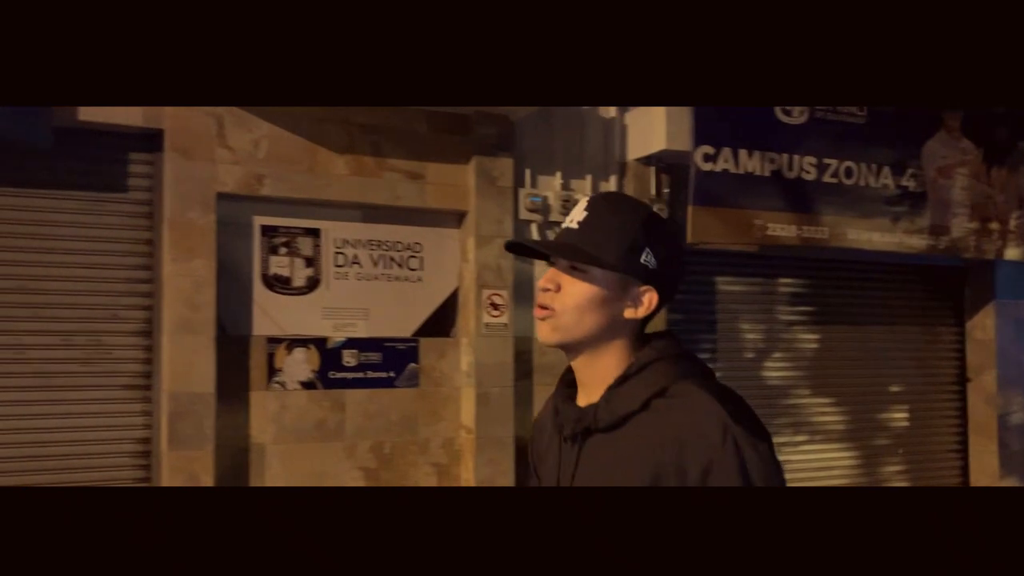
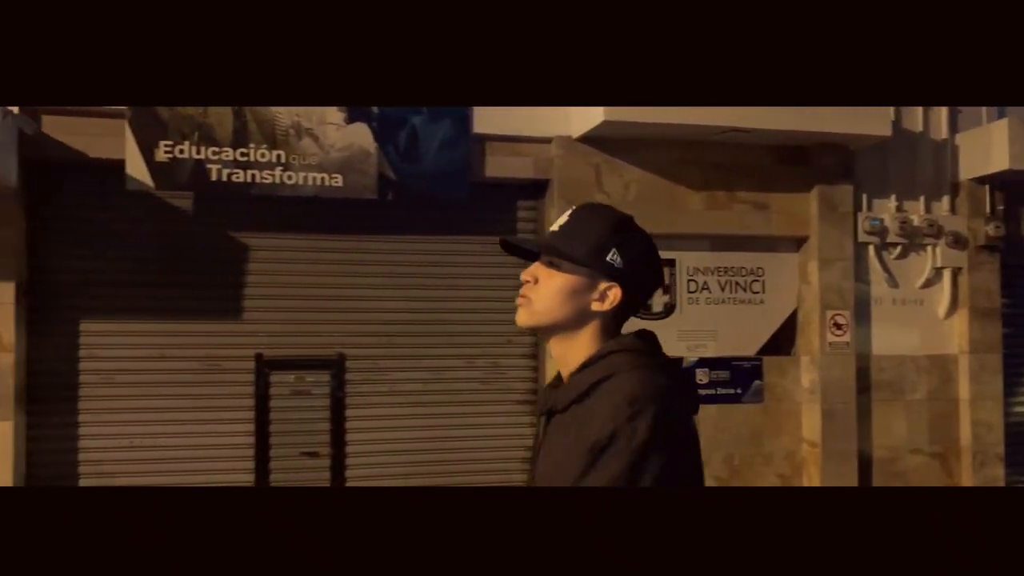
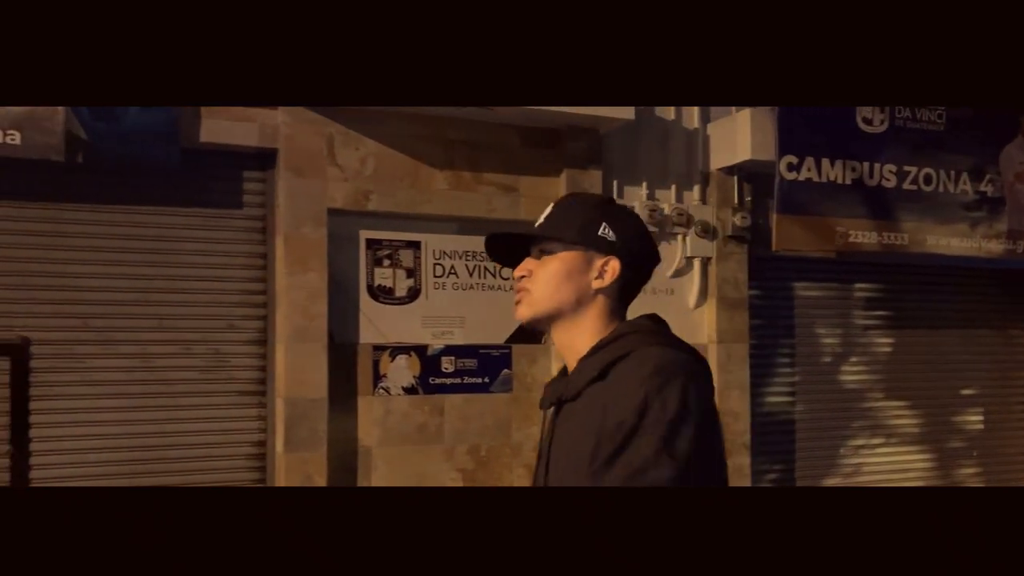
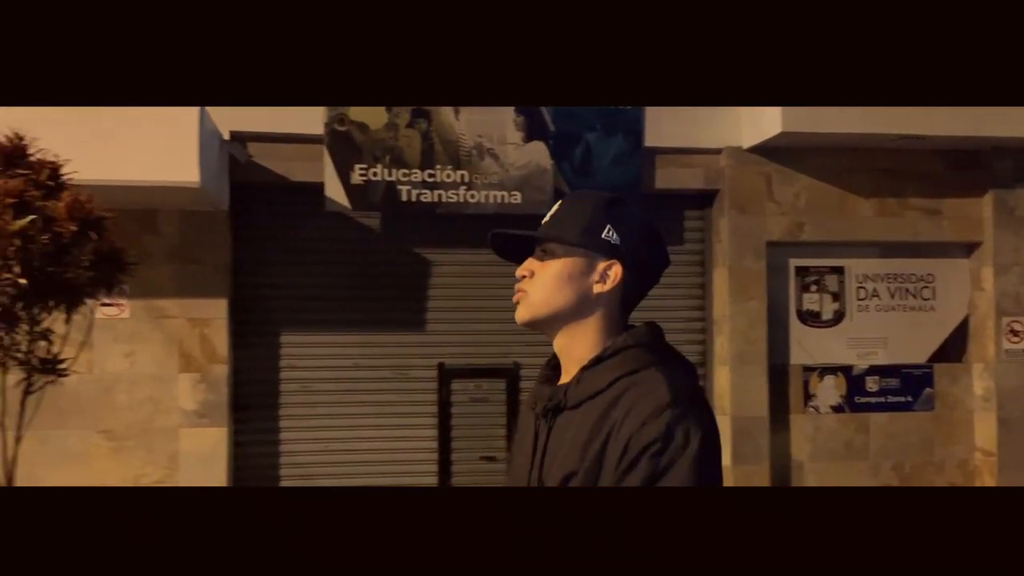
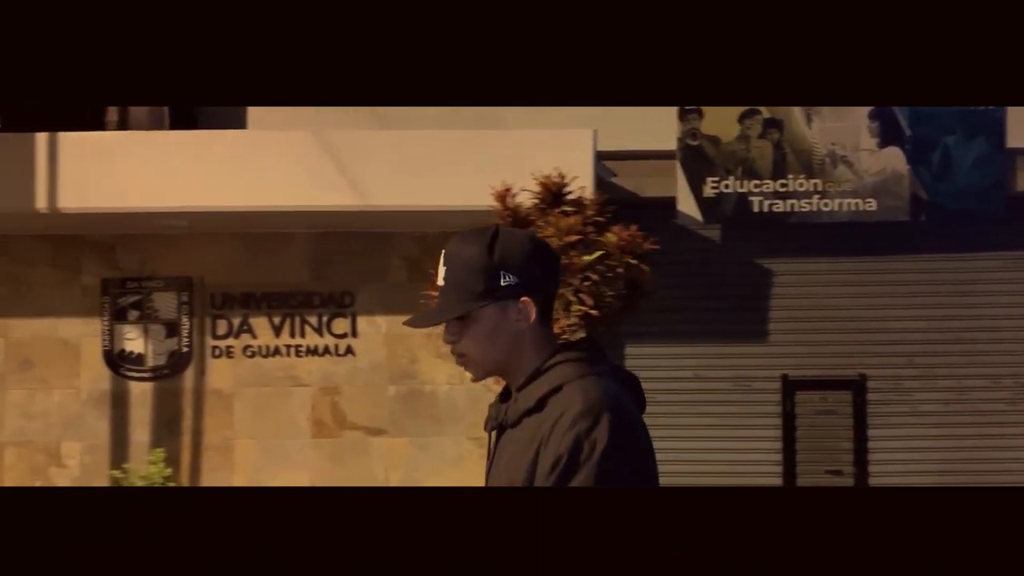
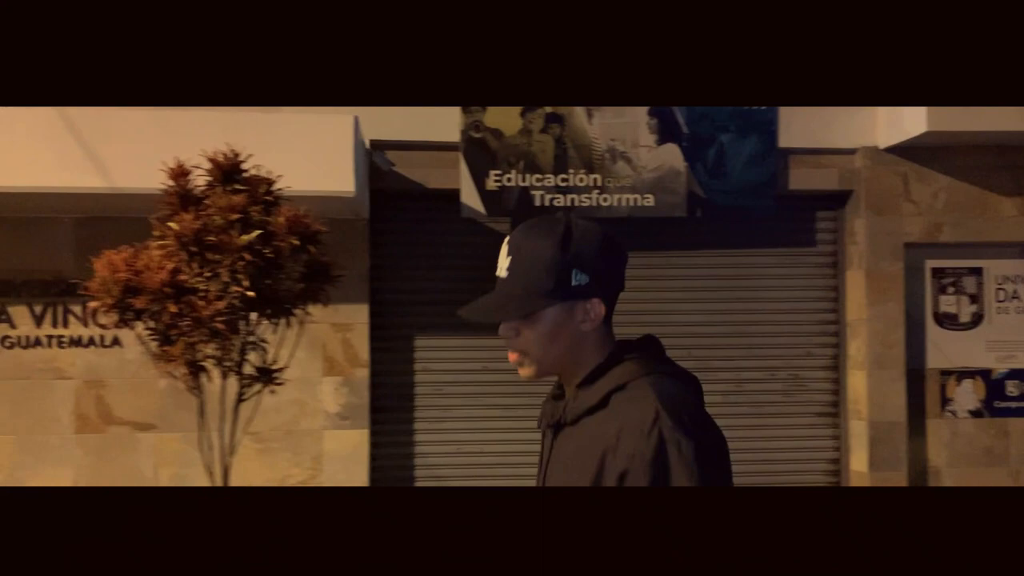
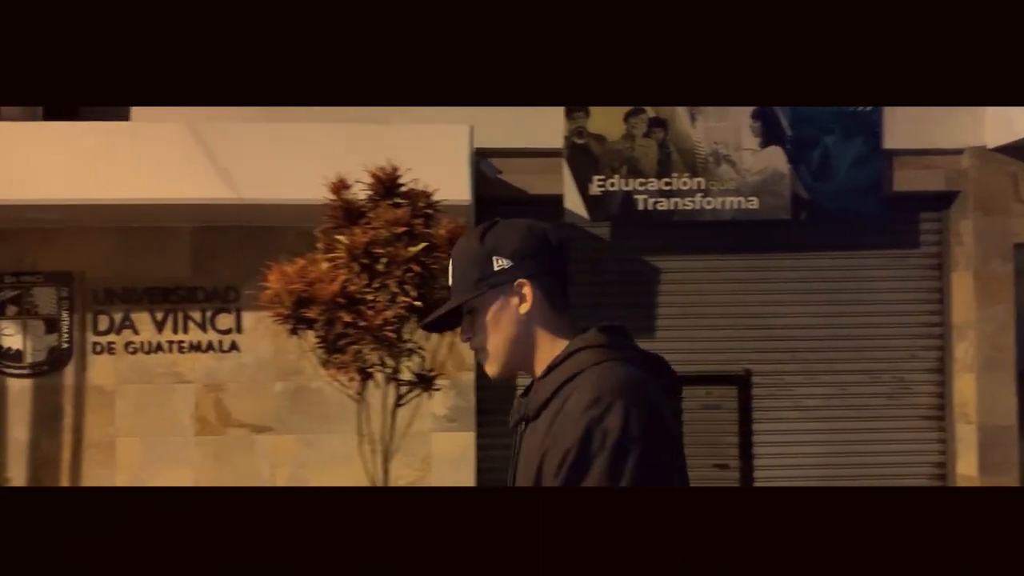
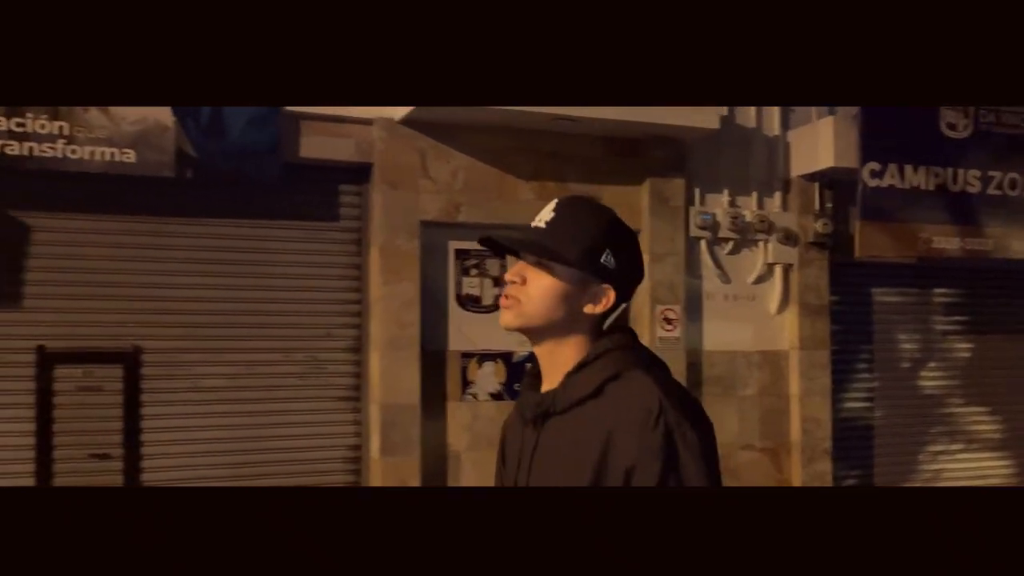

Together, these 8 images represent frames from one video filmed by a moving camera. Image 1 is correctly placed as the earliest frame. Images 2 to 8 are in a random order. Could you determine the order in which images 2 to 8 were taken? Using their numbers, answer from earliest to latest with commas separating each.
3, 8, 2, 4, 6, 7, 5
